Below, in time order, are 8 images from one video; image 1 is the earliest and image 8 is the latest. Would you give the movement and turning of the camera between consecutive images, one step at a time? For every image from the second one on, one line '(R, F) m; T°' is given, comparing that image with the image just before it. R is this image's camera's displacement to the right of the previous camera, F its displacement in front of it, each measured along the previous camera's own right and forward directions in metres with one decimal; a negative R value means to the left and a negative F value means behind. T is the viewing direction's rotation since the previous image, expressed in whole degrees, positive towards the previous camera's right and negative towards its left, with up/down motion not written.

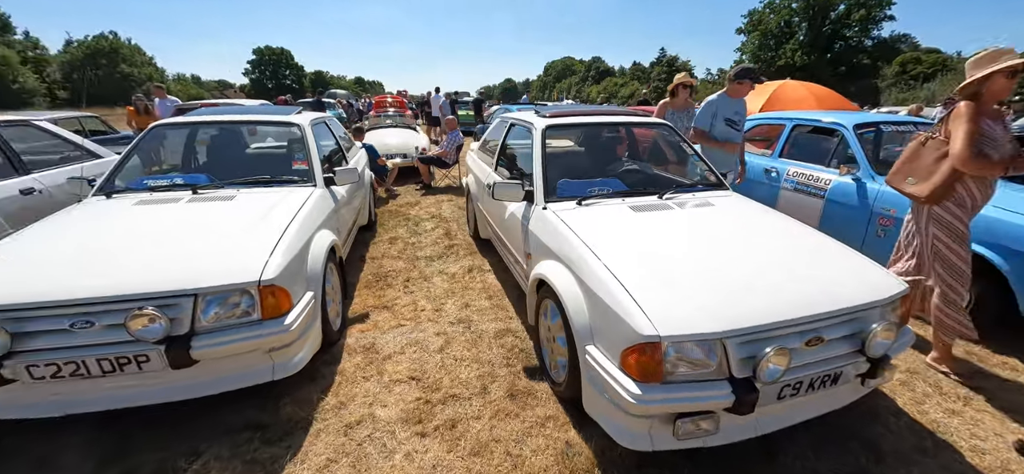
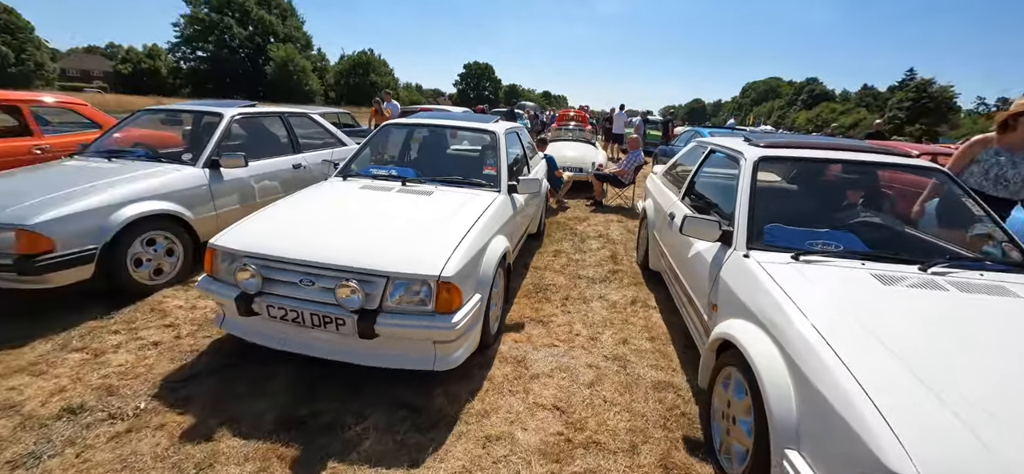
(-0.2, +0.2) m; -21°
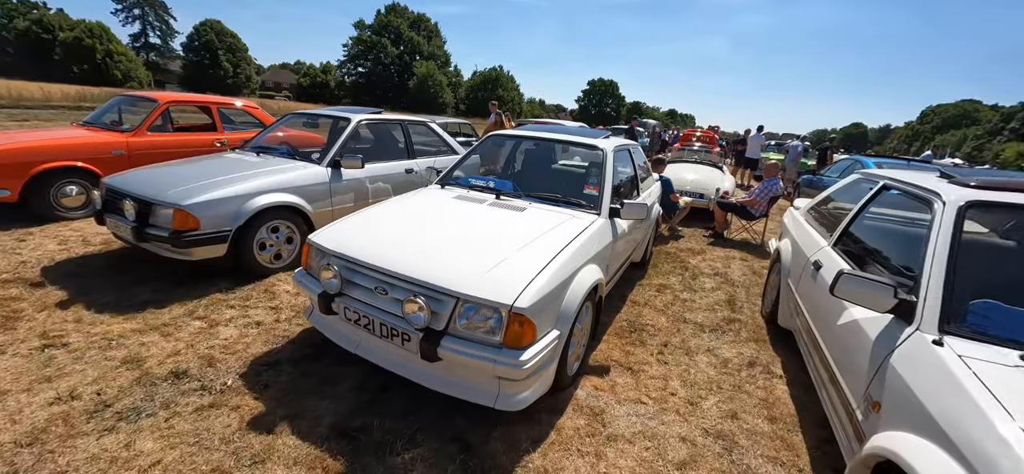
(+0.1, +0.3) m; -15°
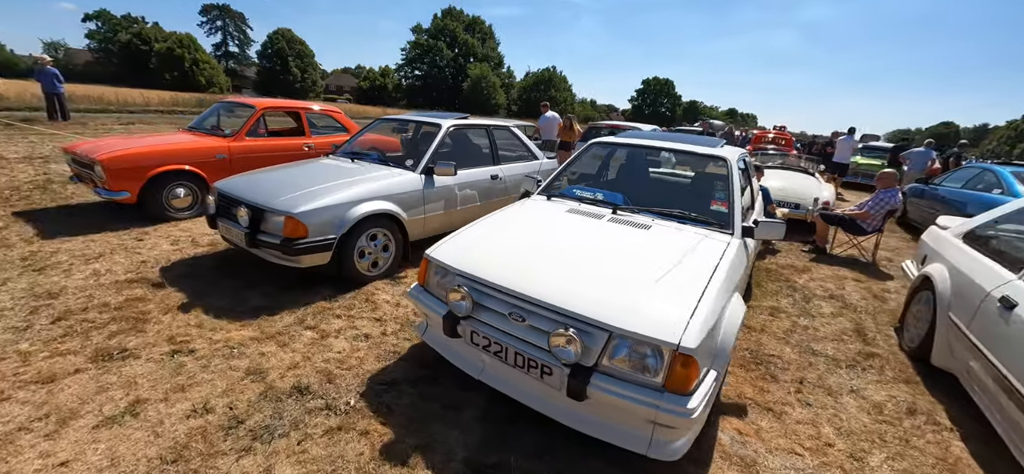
(-0.5, +0.2) m; -6°
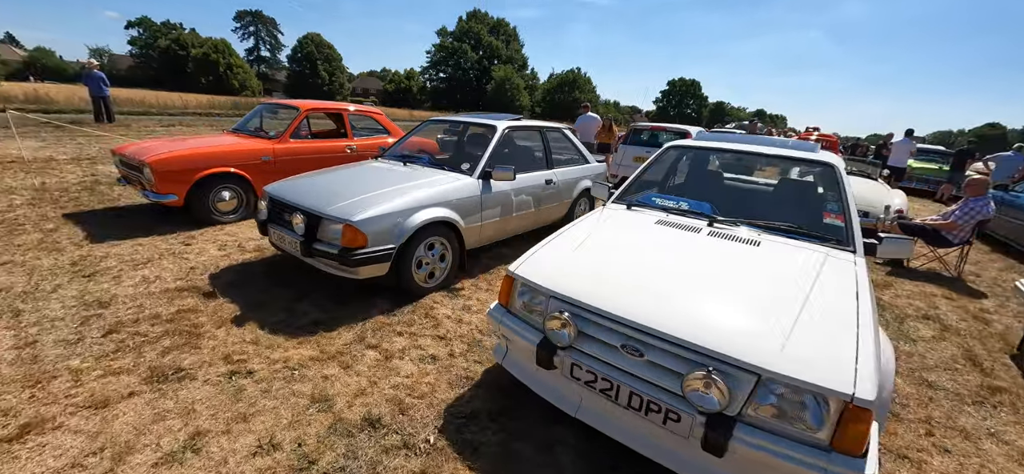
(-0.4, +0.3) m; -3°
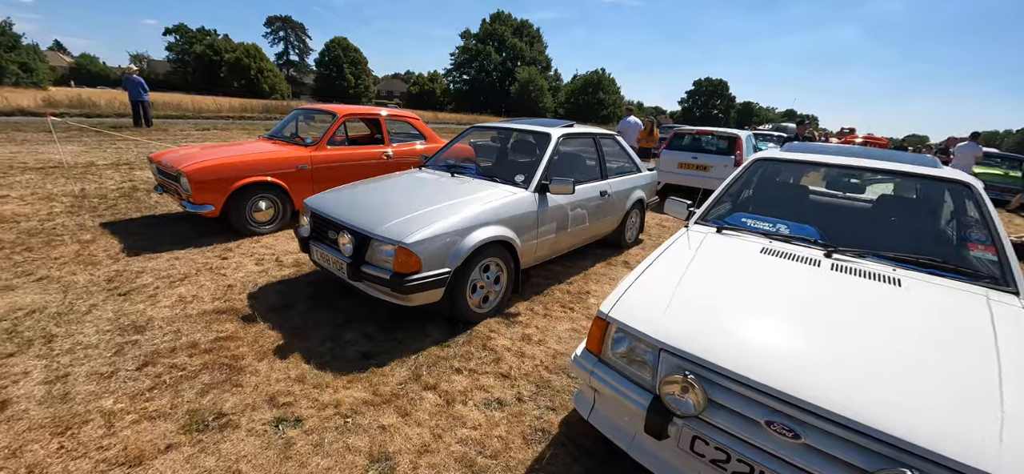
(-0.3, +0.3) m; -3°
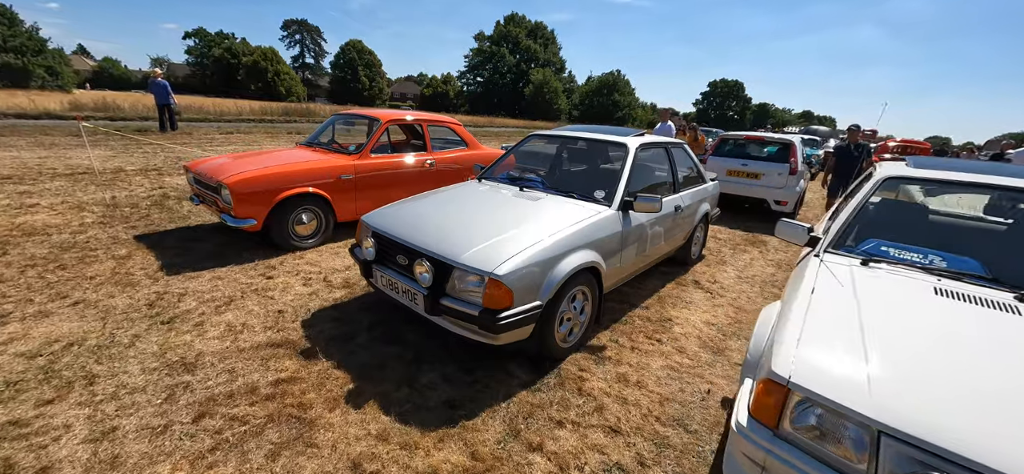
(-0.5, +0.4) m; -1°
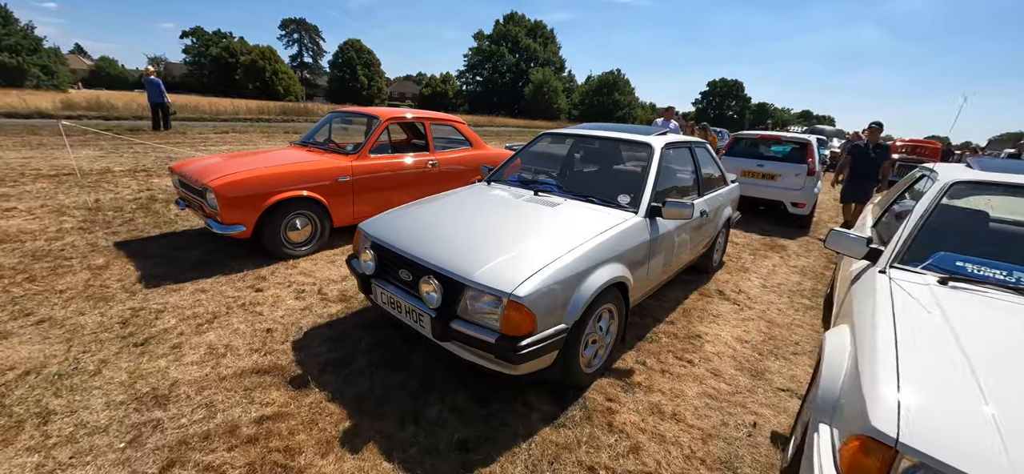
(-0.1, +0.3) m; 0°
